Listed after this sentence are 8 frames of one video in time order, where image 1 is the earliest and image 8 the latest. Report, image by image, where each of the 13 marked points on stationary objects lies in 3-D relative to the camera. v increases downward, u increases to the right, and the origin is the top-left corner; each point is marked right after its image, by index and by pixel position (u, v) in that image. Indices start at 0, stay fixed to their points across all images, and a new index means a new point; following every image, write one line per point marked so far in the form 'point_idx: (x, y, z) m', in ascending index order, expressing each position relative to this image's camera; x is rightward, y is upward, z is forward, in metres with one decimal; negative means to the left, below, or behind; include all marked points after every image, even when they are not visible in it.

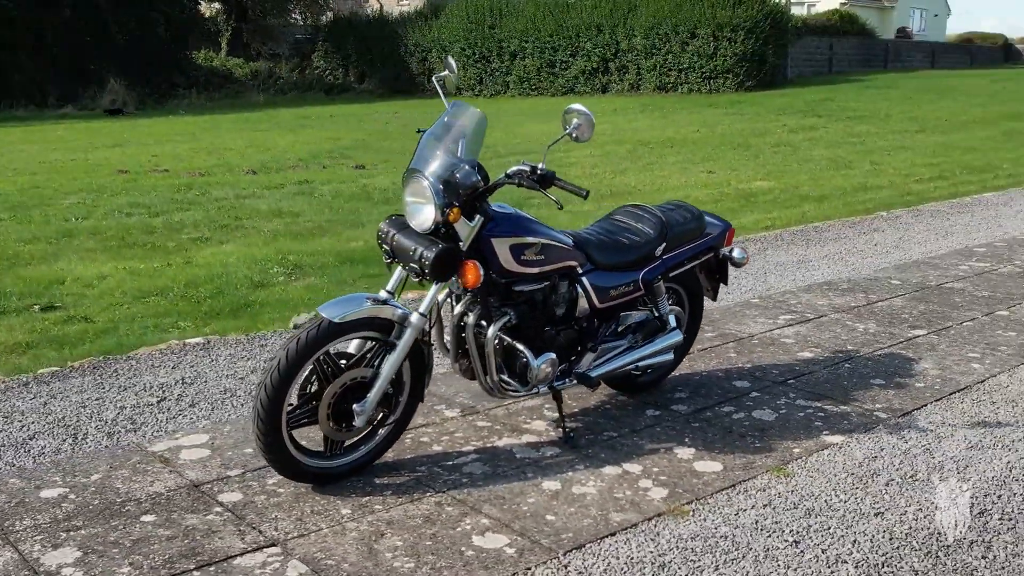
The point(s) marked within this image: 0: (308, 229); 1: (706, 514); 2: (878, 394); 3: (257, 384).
0: (-2.4, +0.7, +13.5) m
1: (+0.6, -0.7, +3.7) m
2: (+1.5, -0.4, +4.8) m
3: (-1.2, -0.4, +5.4) m
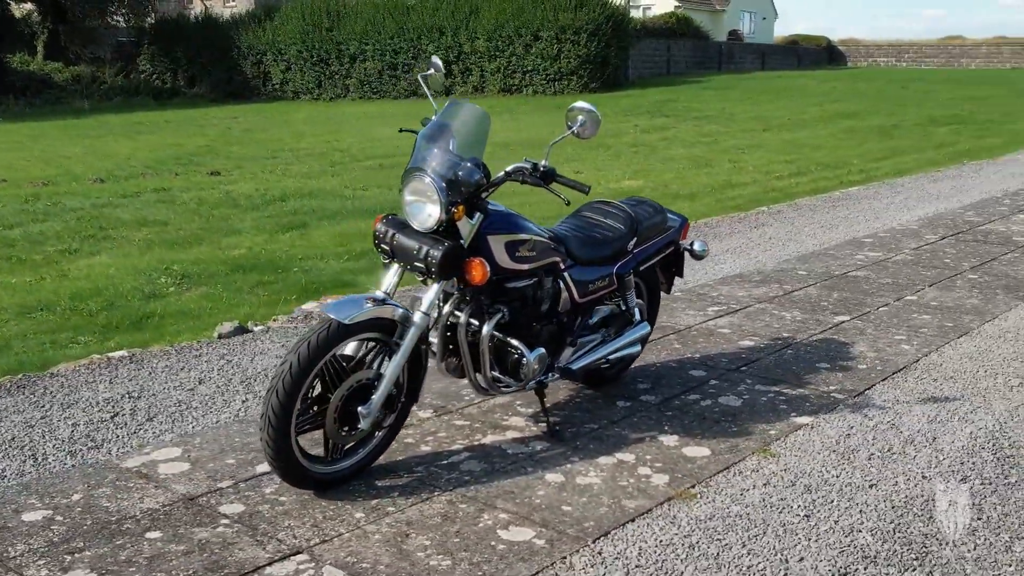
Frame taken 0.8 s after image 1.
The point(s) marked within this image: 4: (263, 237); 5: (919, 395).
0: (-3.8, +0.6, +13.2) m
1: (+0.7, -0.7, +3.8) m
2: (+1.4, -0.4, +5.1) m
3: (-1.4, -0.5, +5.2) m
4: (-2.7, +0.6, +12.8) m
5: (+1.7, -0.4, +4.8) m
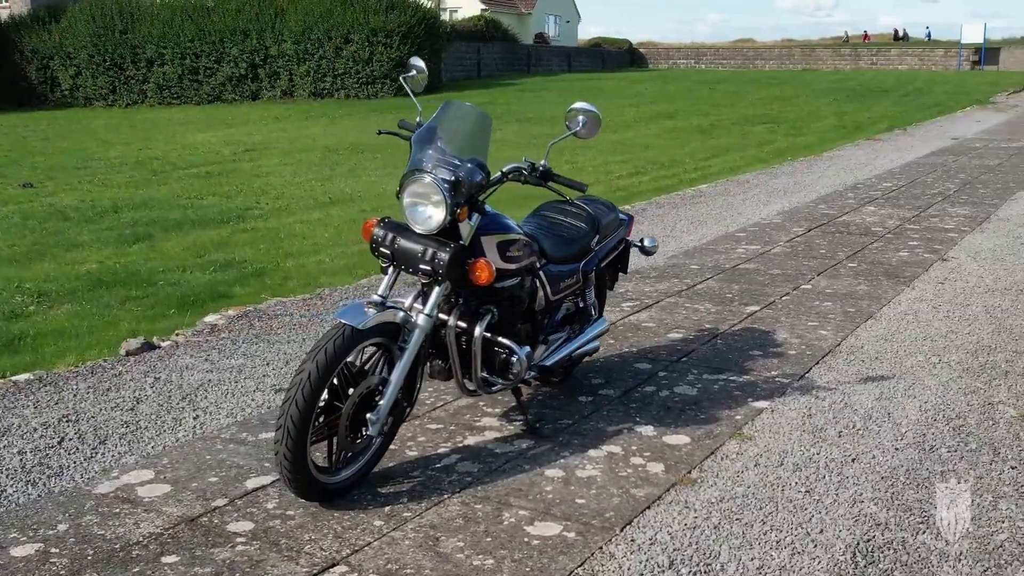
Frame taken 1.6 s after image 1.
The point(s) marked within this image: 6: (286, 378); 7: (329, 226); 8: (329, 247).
0: (-5.3, +0.4, +12.5) m
1: (+0.7, -0.7, +4.0) m
2: (+1.2, -0.3, +5.4) m
3: (-1.5, -0.5, +5.1) m
4: (-4.2, +0.4, +12.3) m
5: (+1.5, -0.4, +5.1) m
6: (-1.1, -0.4, +5.6) m
7: (-2.1, +0.7, +13.1) m
8: (-1.8, +0.4, +11.6) m
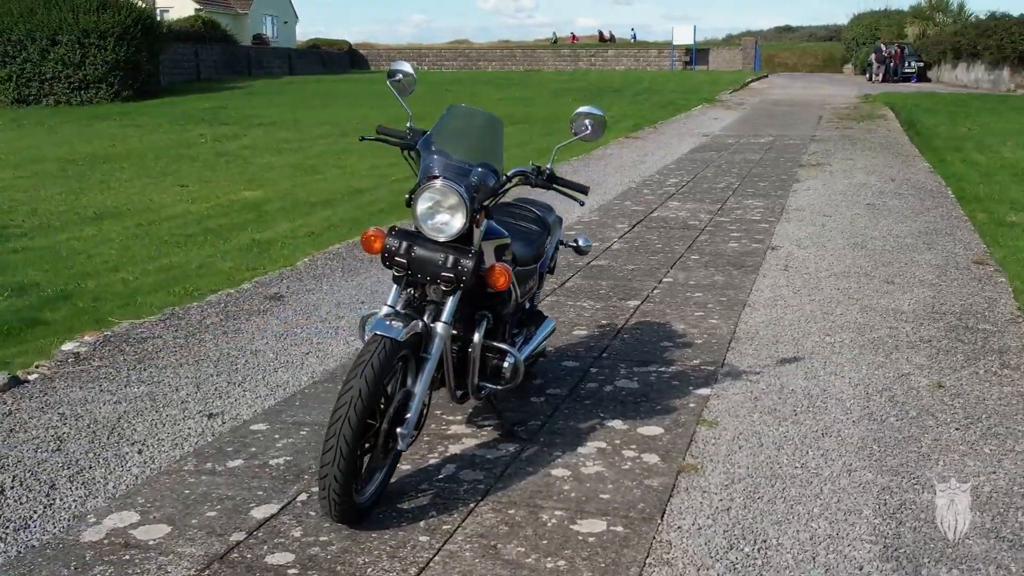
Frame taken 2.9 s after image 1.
0: (-7.2, 0.0, +11.0) m
1: (+0.7, -0.6, +4.3) m
2: (+0.8, -0.3, +5.7) m
3: (-1.7, -0.7, +4.7) m
4: (-6.2, +0.1, +11.0) m
5: (+1.2, -0.3, +5.6) m
6: (-1.4, -0.5, +5.3) m
7: (-4.3, +0.5, +12.4) m
8: (-3.7, +0.2, +11.0) m
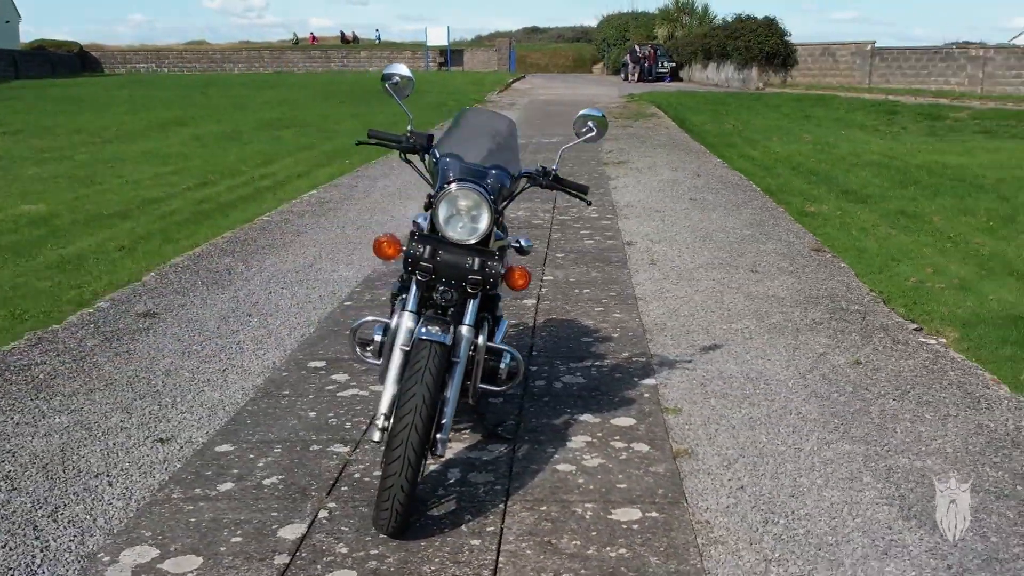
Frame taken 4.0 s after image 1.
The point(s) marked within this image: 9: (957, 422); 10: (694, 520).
0: (-8.6, -0.4, +9.2) m
1: (+0.7, -0.6, +4.5) m
2: (+0.5, -0.3, +6.0) m
3: (-1.8, -0.8, +4.4) m
4: (-7.5, -0.3, +9.6) m
5: (+0.9, -0.3, +5.9) m
6: (-1.6, -0.6, +5.1) m
7: (-6.0, +0.2, +11.3) m
8: (-5.1, 0.0, +10.1) m
9: (+1.8, -0.6, +4.7) m
10: (+0.6, -0.8, +3.9) m
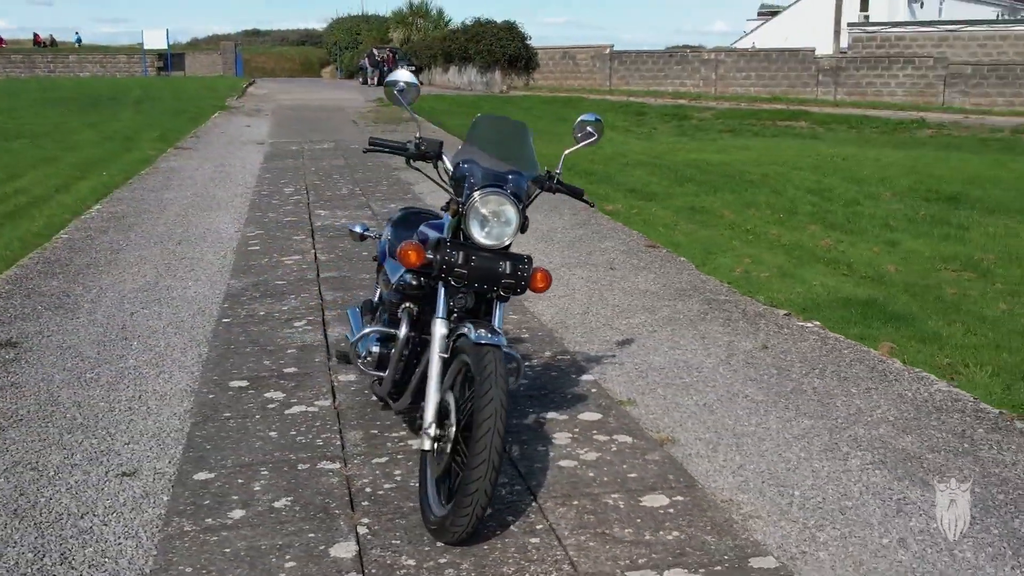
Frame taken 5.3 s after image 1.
0: (-9.5, -0.9, +7.1) m
1: (+0.7, -0.6, +4.9) m
2: (+0.1, -0.3, +6.2) m
3: (-1.7, -0.9, +4.1) m
4: (-8.6, -0.7, +7.6) m
5: (+0.5, -0.3, +6.2) m
6: (-1.7, -0.7, +4.8) m
7: (-7.6, -0.1, +9.7) m
8: (-6.4, -0.3, +8.8) m
9: (+1.7, -0.5, +5.3) m
10: (+0.7, -0.8, +4.2) m
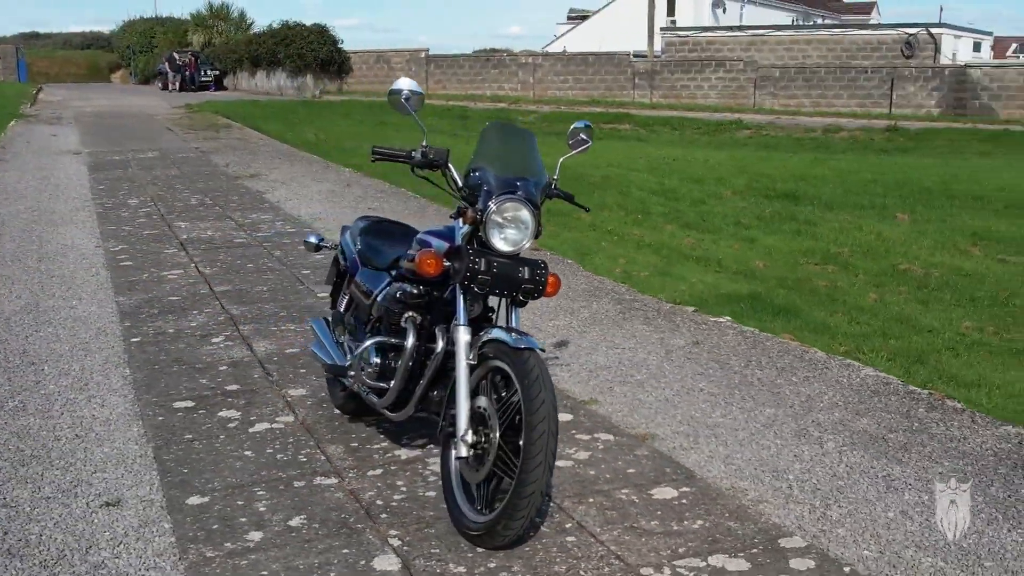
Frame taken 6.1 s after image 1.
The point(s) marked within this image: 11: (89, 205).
0: (-9.8, -1.3, +5.3) m
1: (+0.6, -0.6, +5.1) m
2: (-0.3, -0.3, +6.3) m
3: (-1.6, -1.0, +3.9) m
4: (-9.0, -1.1, +6.1) m
5: (+0.2, -0.3, +6.4) m
6: (-1.7, -0.8, +4.6) m
7: (-8.4, -0.5, +8.3) m
8: (-7.1, -0.6, +7.6) m
9: (+1.5, -0.5, +5.7) m
10: (+0.8, -0.8, +4.4) m
11: (-4.4, +0.9, +12.1) m
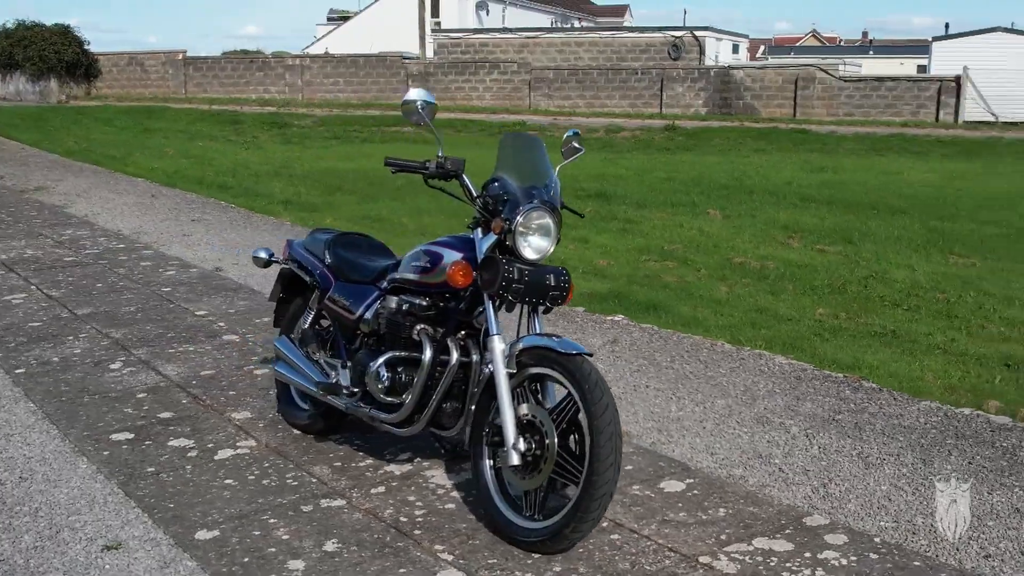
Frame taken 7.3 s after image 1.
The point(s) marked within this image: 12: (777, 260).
0: (-9.6, -1.7, +3.1) m
1: (+0.5, -0.6, +5.3) m
2: (-0.6, -0.4, +6.2) m
3: (-1.3, -1.1, +3.7) m
4: (-9.0, -1.5, +4.0) m
5: (-0.2, -0.3, +6.5) m
6: (-1.6, -0.9, +4.3) m
7: (-9.0, -0.9, +6.3) m
8: (-7.5, -1.0, +5.9) m
9: (+1.2, -0.4, +6.1) m
10: (+0.8, -0.8, +4.7) m
11: (-6.1, +0.6, +10.9) m
12: (+2.2, +0.2, +9.8) m
